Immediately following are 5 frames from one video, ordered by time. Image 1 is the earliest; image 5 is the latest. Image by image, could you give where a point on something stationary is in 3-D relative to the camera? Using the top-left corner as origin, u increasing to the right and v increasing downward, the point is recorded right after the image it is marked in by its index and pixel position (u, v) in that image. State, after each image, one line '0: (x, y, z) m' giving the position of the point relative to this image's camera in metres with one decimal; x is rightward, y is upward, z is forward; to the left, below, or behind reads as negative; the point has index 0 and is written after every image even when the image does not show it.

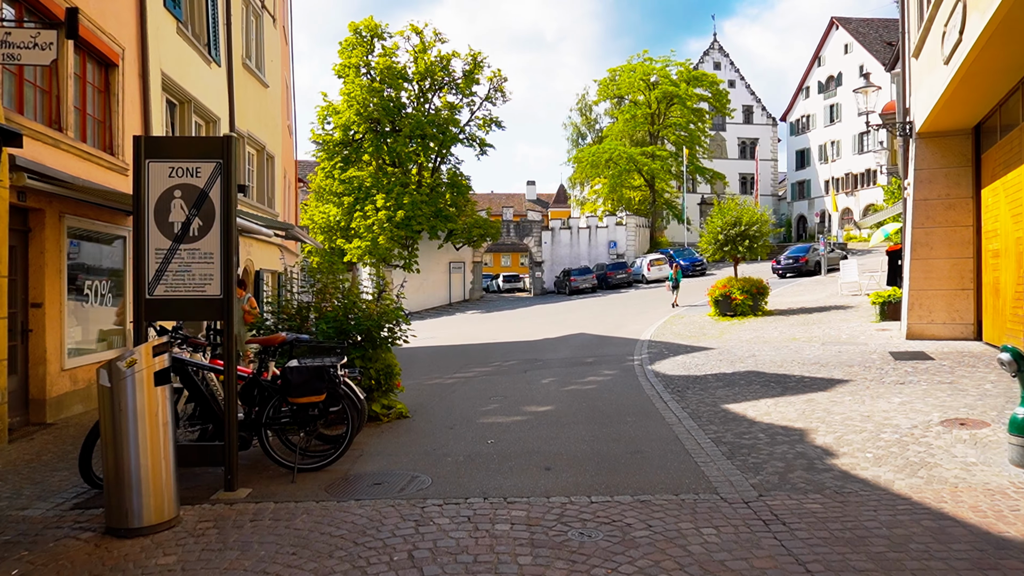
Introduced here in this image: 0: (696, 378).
0: (+3.0, -1.4, +11.6) m
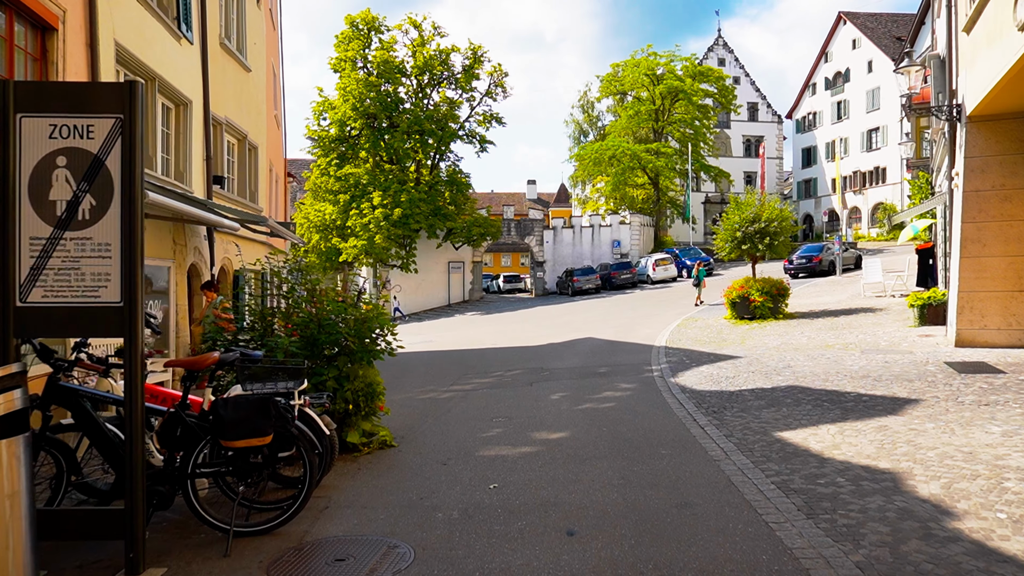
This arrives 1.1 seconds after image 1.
0: (+3.0, -1.5, +10.0) m
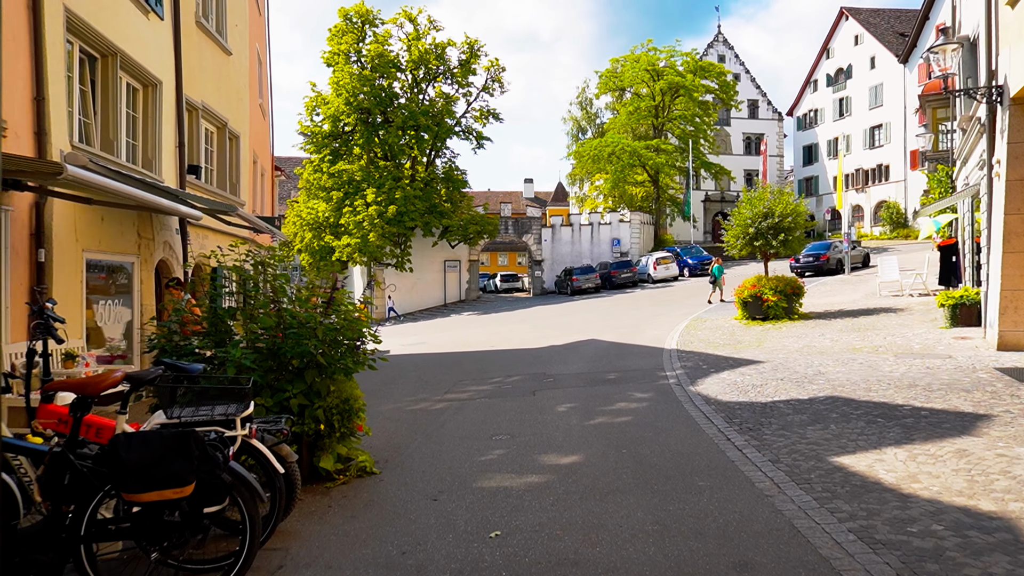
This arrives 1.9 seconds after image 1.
0: (+3.1, -1.4, +8.8) m
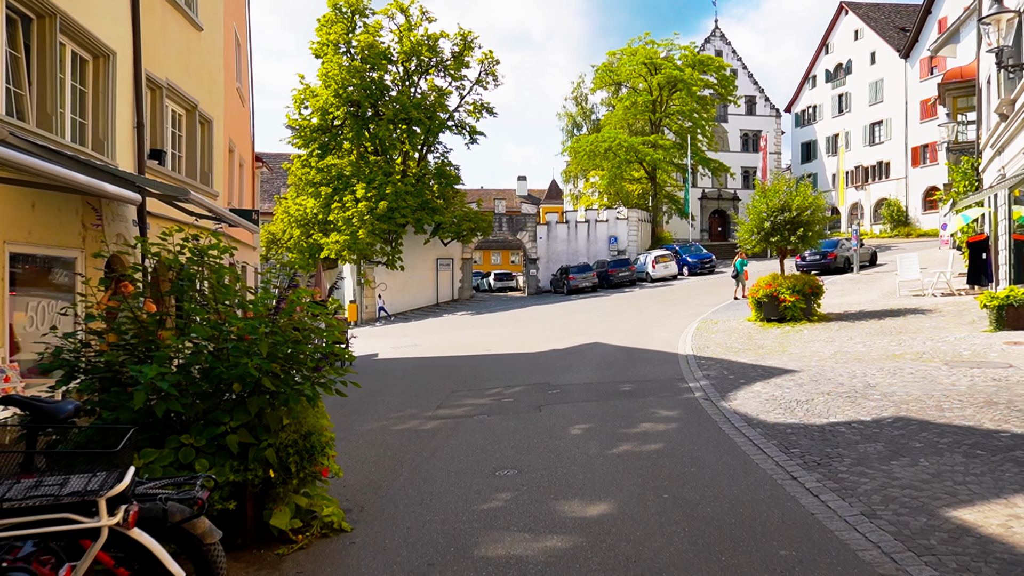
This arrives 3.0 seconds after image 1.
0: (+3.1, -1.4, +7.3) m
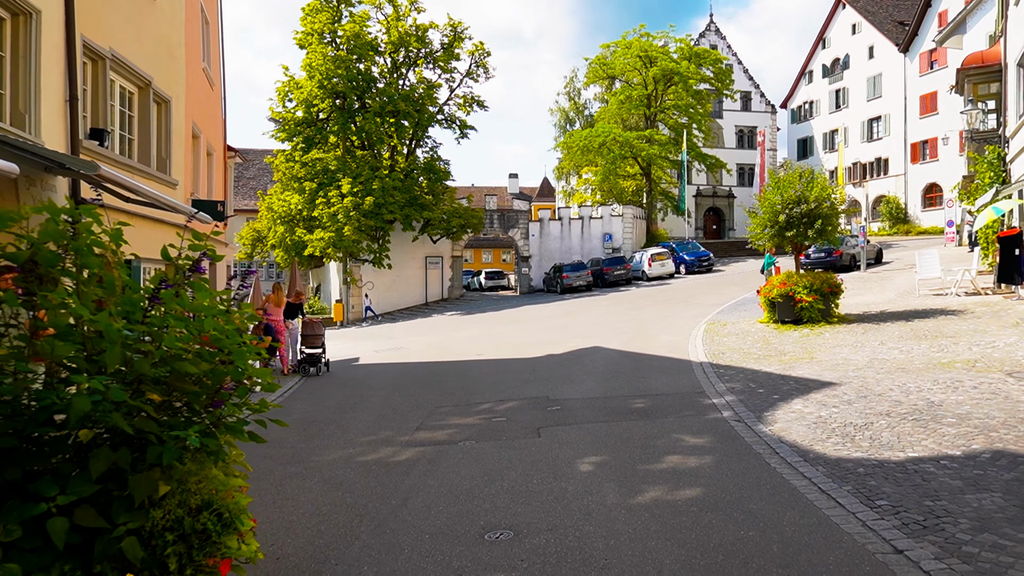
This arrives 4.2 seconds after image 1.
0: (+3.1, -1.4, +5.7) m
